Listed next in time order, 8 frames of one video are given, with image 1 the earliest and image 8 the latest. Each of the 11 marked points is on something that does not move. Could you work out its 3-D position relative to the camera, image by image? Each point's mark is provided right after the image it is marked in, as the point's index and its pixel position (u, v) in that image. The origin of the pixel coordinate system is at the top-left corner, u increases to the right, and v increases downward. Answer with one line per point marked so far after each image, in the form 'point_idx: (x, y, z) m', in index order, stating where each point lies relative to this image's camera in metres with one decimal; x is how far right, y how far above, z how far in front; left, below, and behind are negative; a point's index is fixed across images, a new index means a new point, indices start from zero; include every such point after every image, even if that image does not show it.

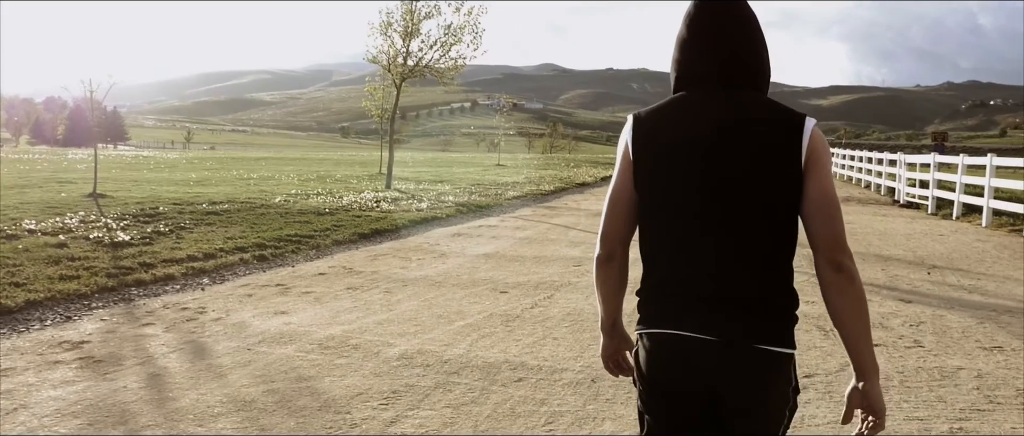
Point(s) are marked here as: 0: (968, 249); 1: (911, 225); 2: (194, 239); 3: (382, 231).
0: (+6.4, -0.4, +13.4) m
1: (+7.8, -0.1, +18.7) m
2: (-4.1, -0.3, +12.2) m
3: (-1.9, -0.2, +14.1) m
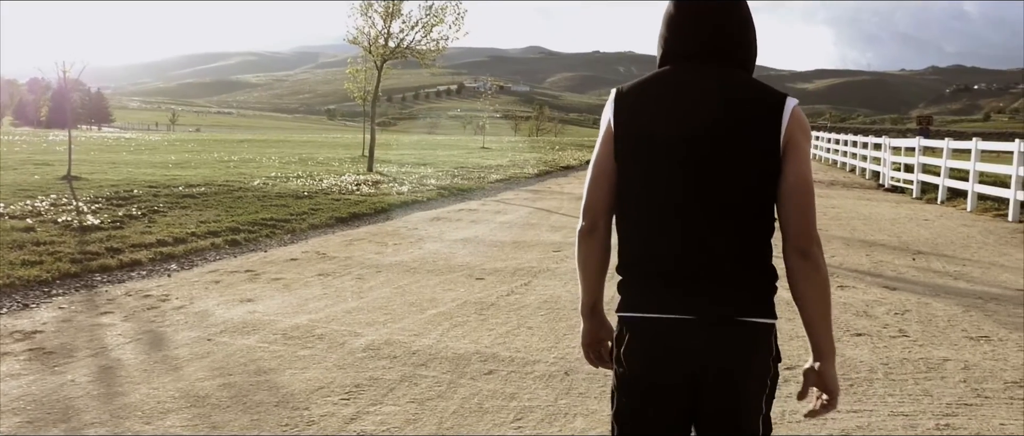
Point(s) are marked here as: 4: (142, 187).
0: (+6.1, -0.2, +13.3) m
1: (+7.4, +0.2, +18.5) m
2: (-4.3, -0.1, +11.9) m
3: (-2.2, +0.1, +13.8) m
4: (-6.4, +0.5, +16.6) m
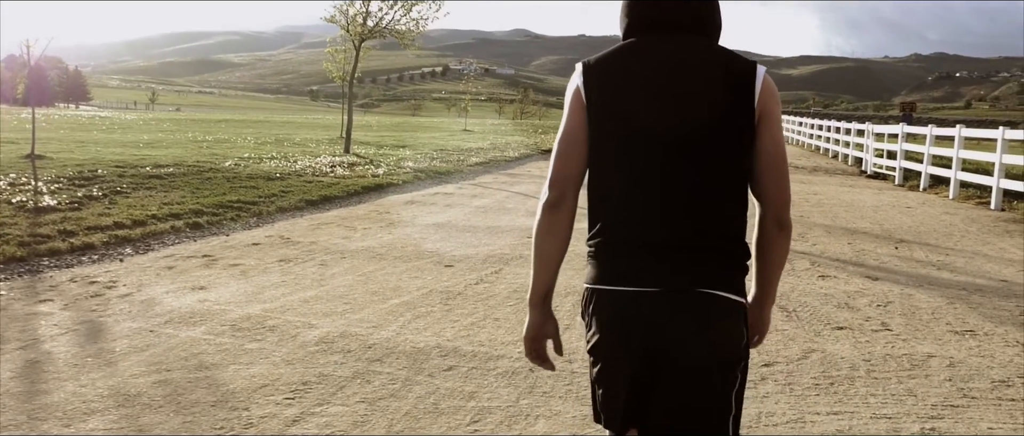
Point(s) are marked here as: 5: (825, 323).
0: (+5.8, -0.1, +13.1) m
1: (+7.0, +0.4, +18.3) m
2: (-4.6, +0.2, +11.5) m
3: (-2.5, +0.3, +13.4) m
4: (-6.8, +0.9, +16.1) m
5: (+2.2, -0.7, +6.8) m
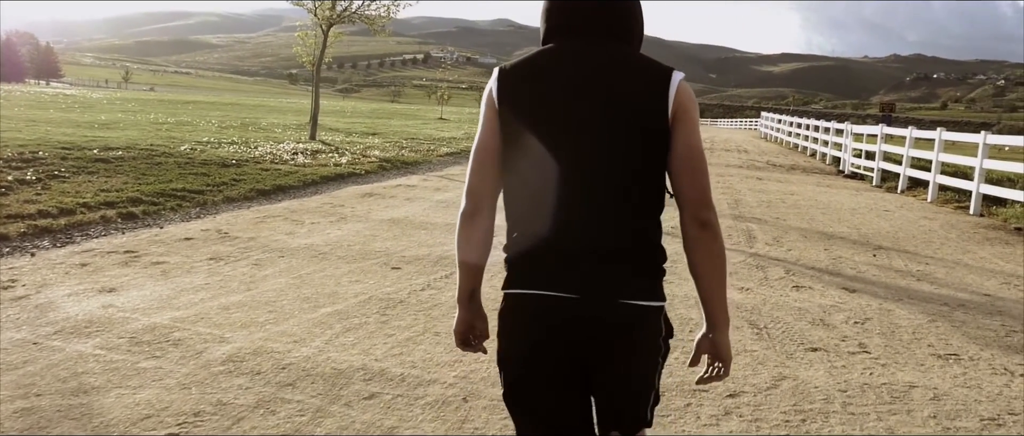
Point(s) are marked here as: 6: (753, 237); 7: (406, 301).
0: (+5.3, -0.1, +12.6) m
1: (+6.4, +0.4, +17.9) m
2: (-5.1, +0.3, +10.8) m
3: (-3.0, +0.4, +12.8) m
4: (-7.3, +1.1, +15.4) m
5: (+1.9, -0.8, +6.2) m
6: (+2.8, -0.2, +11.5) m
7: (-0.7, -0.5, +6.3) m
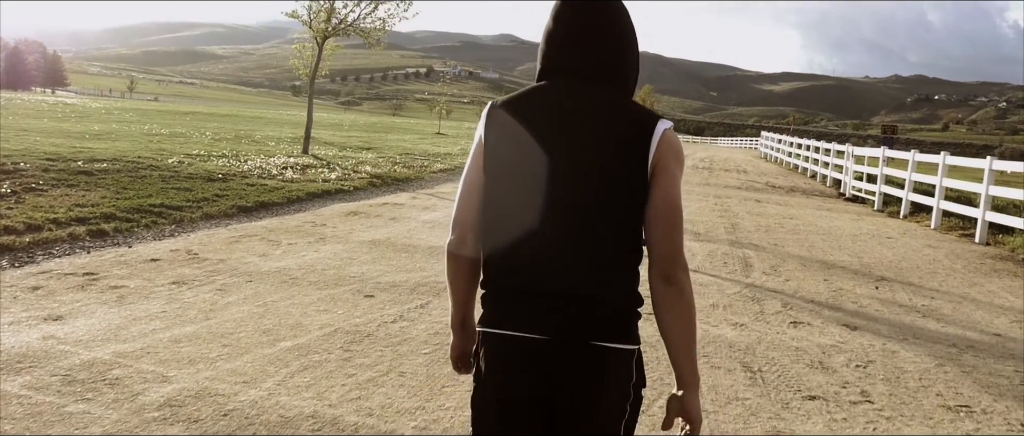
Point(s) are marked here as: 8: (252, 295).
0: (+5.2, -0.5, +12.2) m
1: (+6.3, -0.1, +17.5) m
2: (-5.2, +0.1, +10.4) m
3: (-3.1, +0.2, +12.4) m
4: (-7.4, +0.9, +15.0) m
5: (+1.7, -1.0, +5.8) m
6: (+2.6, -0.5, +11.1) m
7: (-0.8, -0.7, +5.9) m
8: (-1.8, -0.5, +6.7) m
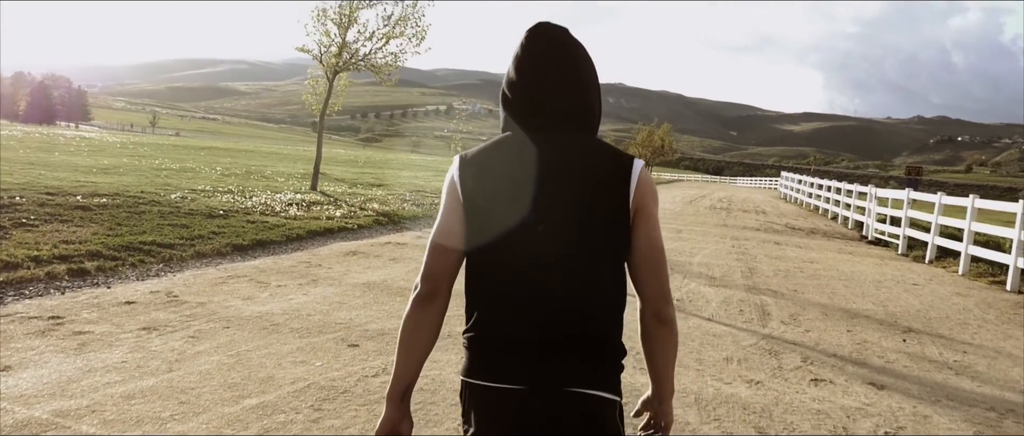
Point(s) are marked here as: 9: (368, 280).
0: (+5.2, -1.0, +11.5) m
1: (+6.5, -0.9, +16.9) m
2: (-5.1, -0.2, +10.0) m
3: (-3.0, -0.3, +11.9) m
4: (-7.3, +0.4, +14.7) m
5: (+1.7, -1.3, +5.3) m
6: (+2.7, -1.0, +10.5) m
7: (-0.9, -1.0, +5.4) m
8: (-1.8, -0.8, +6.2) m
9: (-1.4, -0.6, +9.4) m
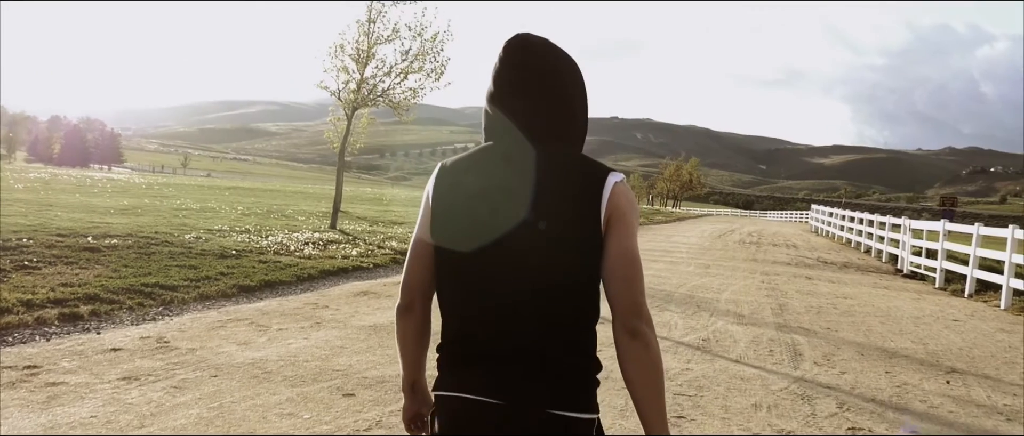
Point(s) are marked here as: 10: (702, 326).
0: (+5.4, -1.4, +10.9) m
1: (+6.8, -1.4, +16.1) m
2: (-5.0, -0.7, +9.7) m
3: (-2.8, -0.8, +11.5) m
4: (-7.0, -0.3, +14.4) m
5: (+1.7, -1.5, +4.7) m
6: (+2.8, -1.4, +9.9) m
7: (-0.9, -1.2, +4.9) m
8: (-1.8, -1.0, +5.8) m
9: (-1.3, -1.0, +8.9) m
10: (+2.3, -1.3, +11.5) m
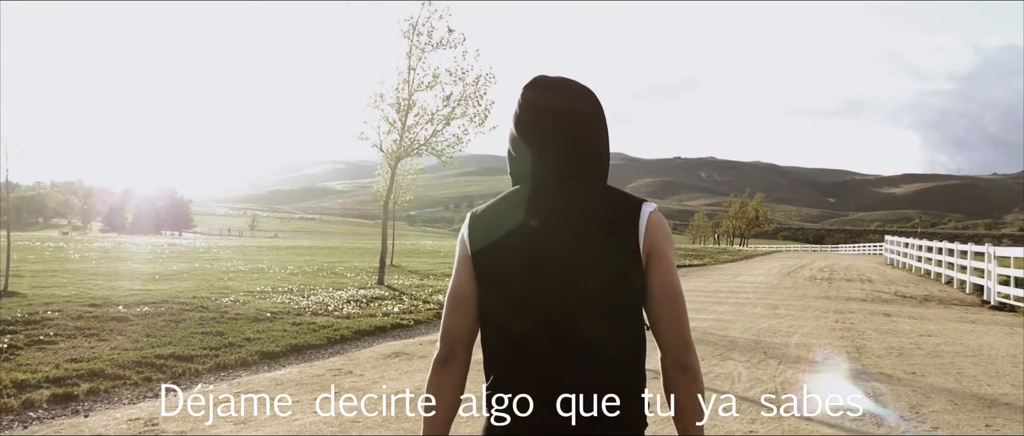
0: (+5.9, -1.6, +9.5) m
1: (+7.6, -1.8, +14.7) m
2: (-4.6, -1.4, +9.1) m
3: (-2.3, -1.4, +10.8) m
4: (-6.3, -1.3, +13.9) m
5: (+1.7, -1.6, +3.6) m
6: (+3.2, -1.7, +8.8) m
7: (-0.8, -1.4, +4.0) m
8: (-1.7, -1.4, +5.0) m
9: (-0.9, -1.4, +8.0) m
10: (+2.8, -1.7, +10.4) m
